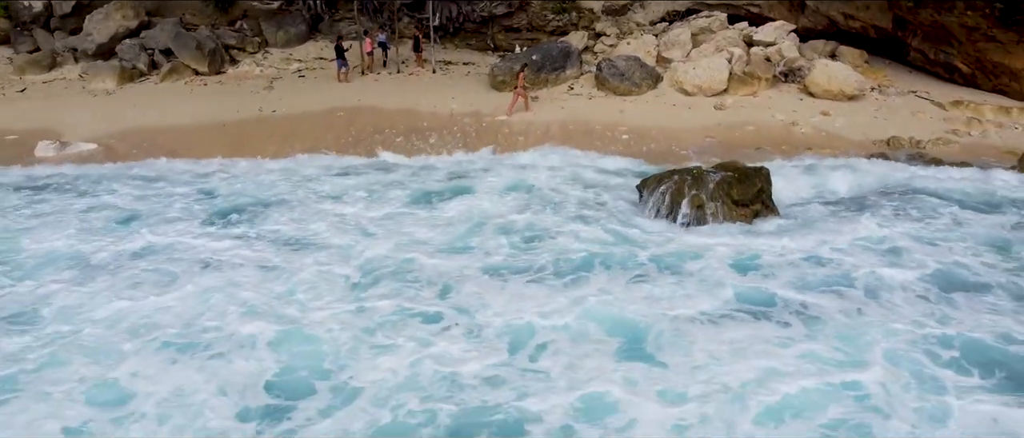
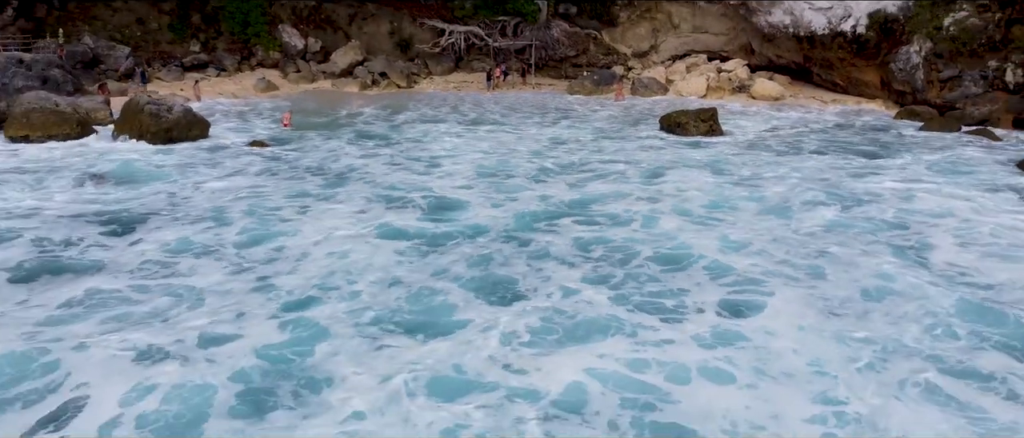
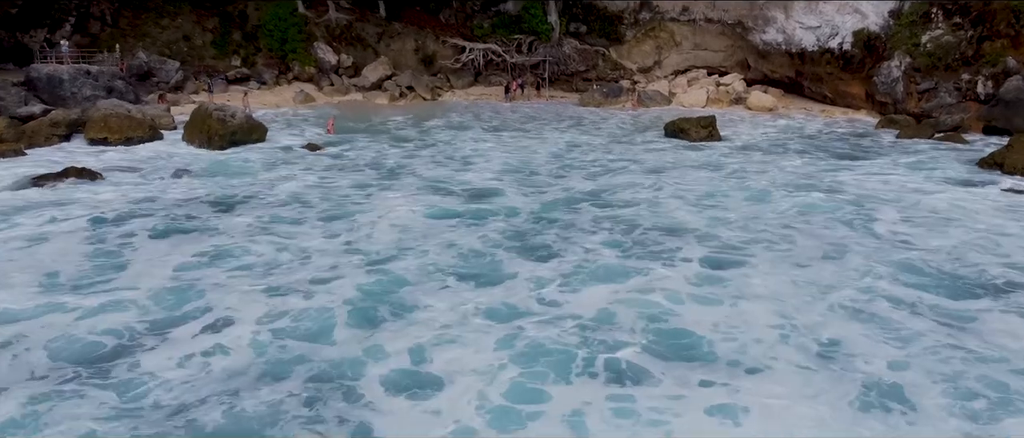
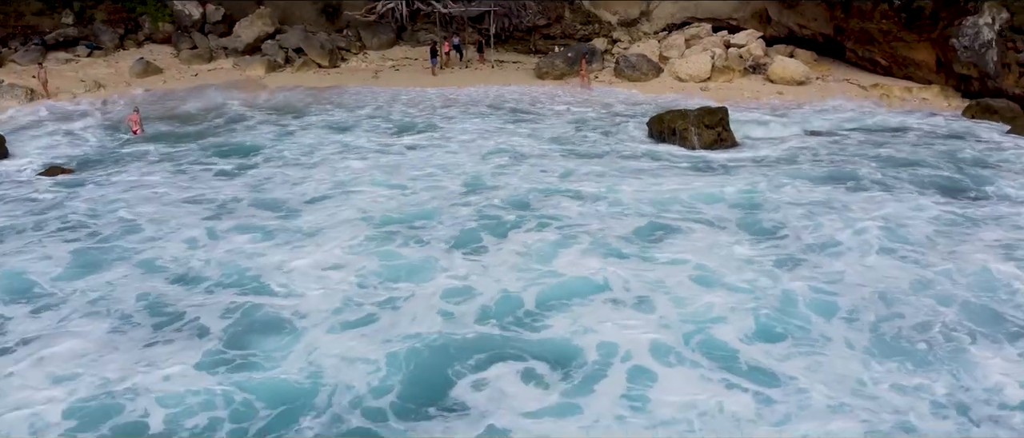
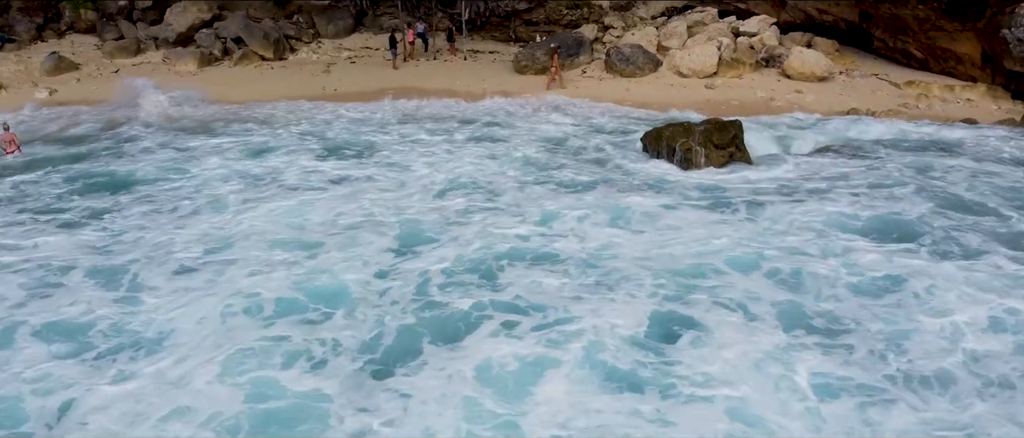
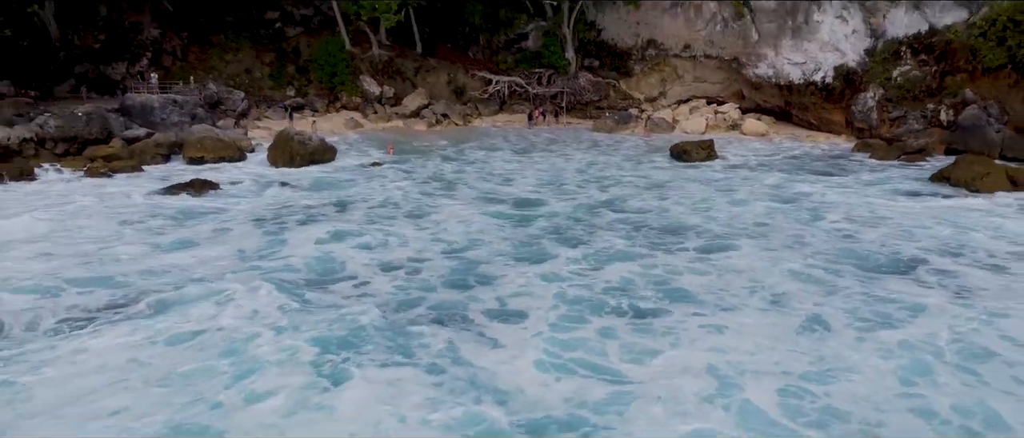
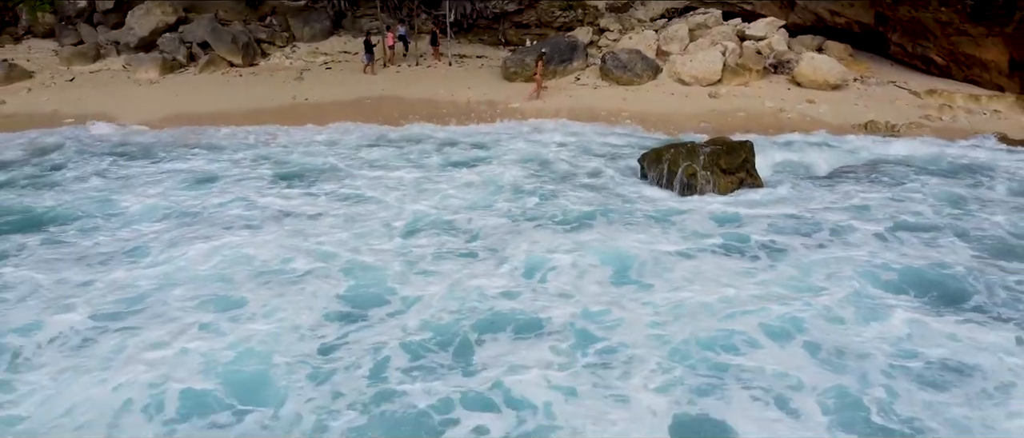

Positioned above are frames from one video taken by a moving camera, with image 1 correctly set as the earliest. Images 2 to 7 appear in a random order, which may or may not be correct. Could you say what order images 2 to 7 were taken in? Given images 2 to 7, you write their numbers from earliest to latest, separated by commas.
7, 5, 4, 2, 6, 3
